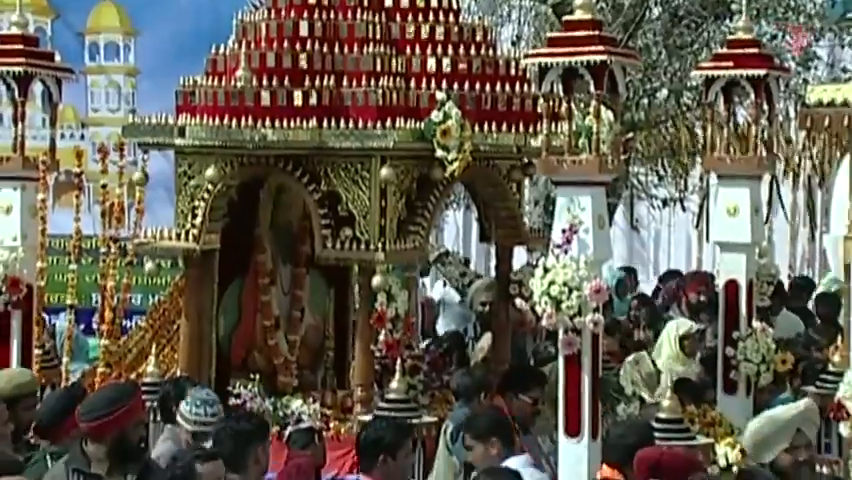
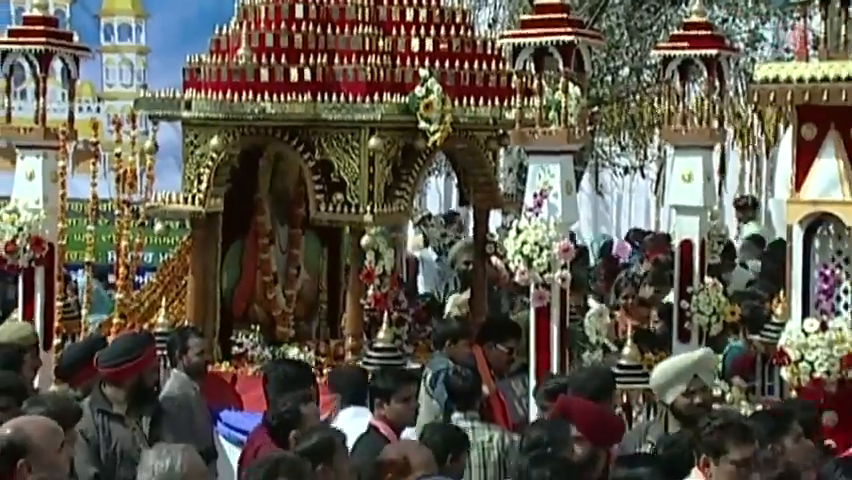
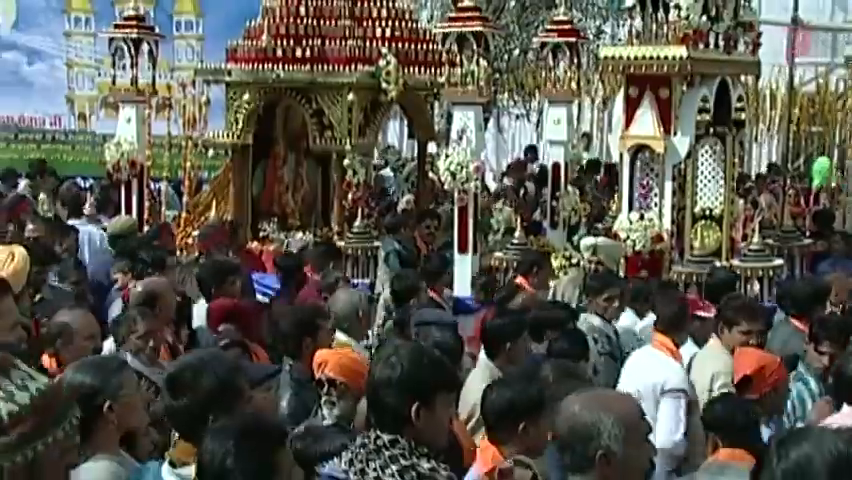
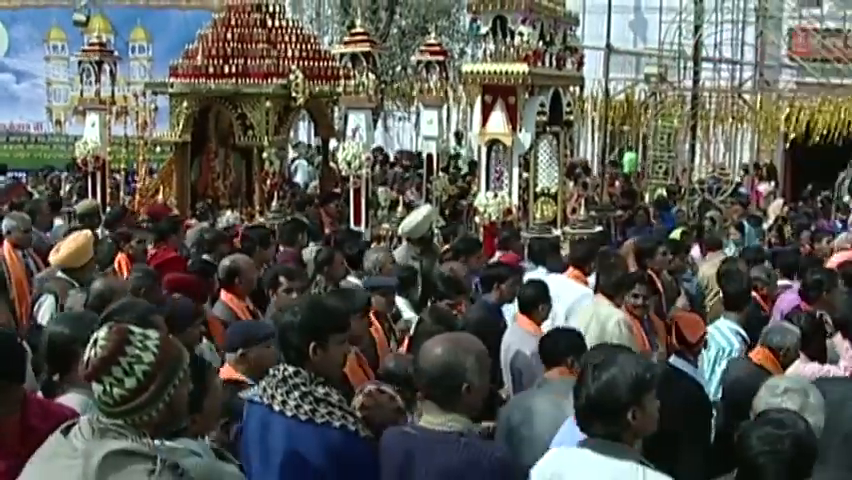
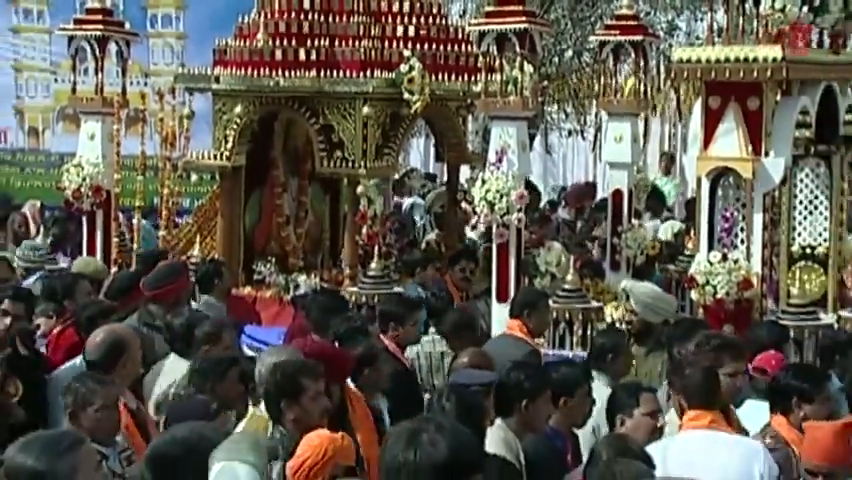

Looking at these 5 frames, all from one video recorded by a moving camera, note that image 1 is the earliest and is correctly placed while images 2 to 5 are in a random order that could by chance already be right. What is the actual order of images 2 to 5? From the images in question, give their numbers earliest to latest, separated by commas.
2, 5, 3, 4
